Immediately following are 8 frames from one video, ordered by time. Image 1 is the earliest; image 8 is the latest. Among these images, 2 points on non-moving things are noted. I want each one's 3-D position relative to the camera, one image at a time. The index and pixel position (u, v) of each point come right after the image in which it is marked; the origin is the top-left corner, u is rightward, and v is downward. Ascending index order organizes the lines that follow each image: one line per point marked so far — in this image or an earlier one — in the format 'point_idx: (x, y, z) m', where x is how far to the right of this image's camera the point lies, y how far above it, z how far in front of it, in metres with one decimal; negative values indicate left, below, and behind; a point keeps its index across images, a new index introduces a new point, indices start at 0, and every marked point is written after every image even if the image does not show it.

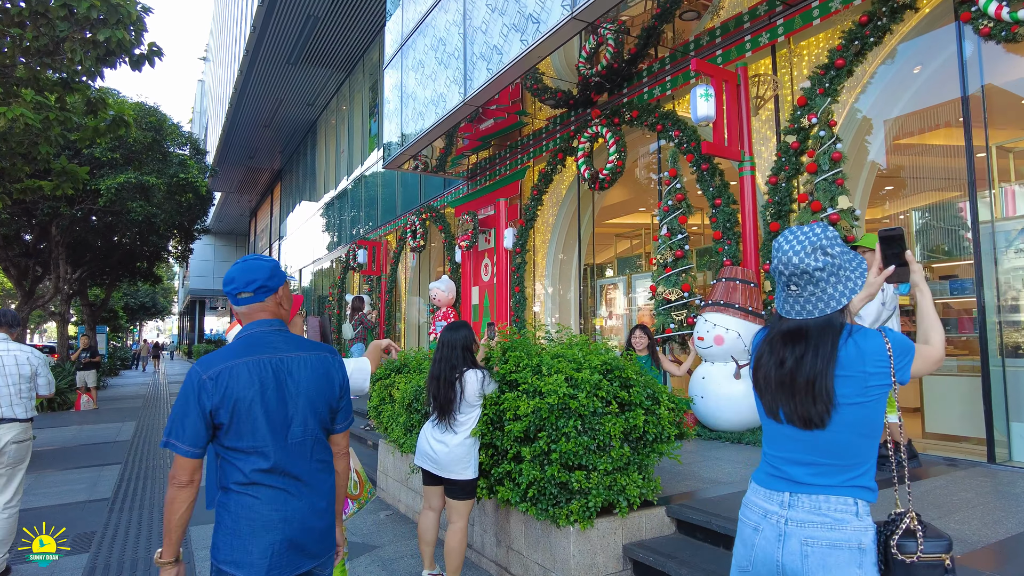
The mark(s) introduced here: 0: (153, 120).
0: (-9.3, +4.3, +16.4) m
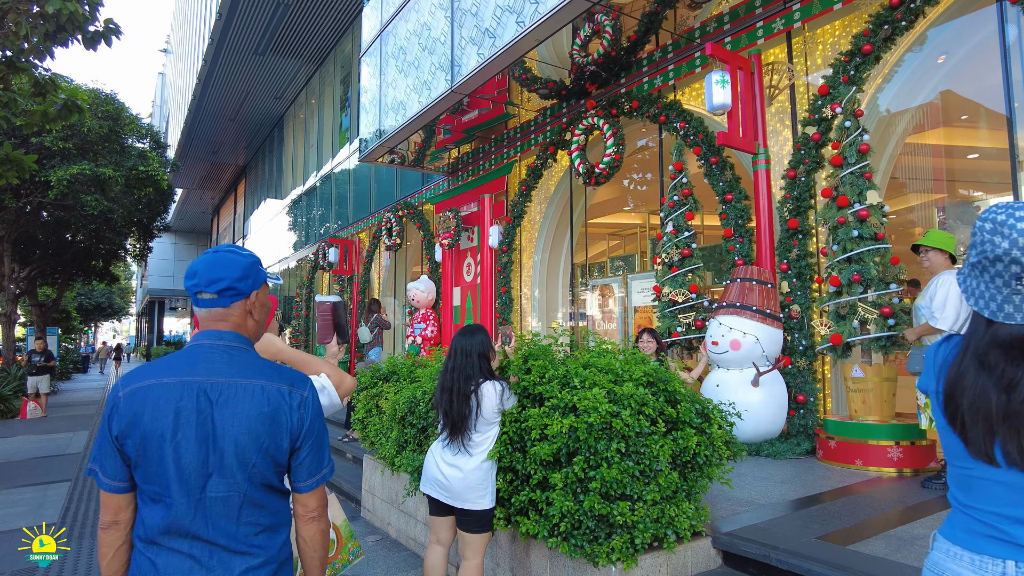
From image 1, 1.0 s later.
0: (-9.8, +4.3, +15.4) m
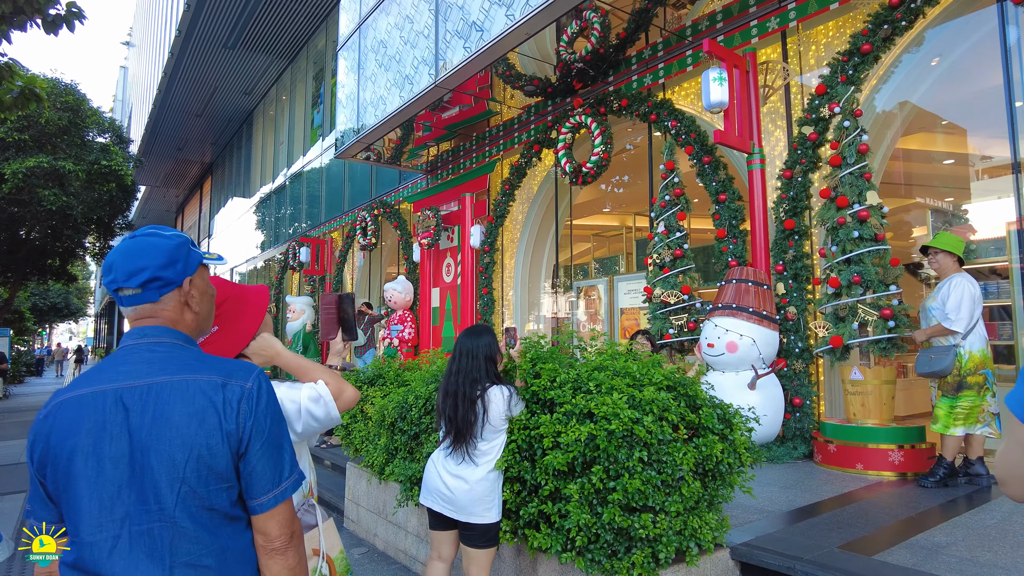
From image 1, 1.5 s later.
0: (-10.3, +4.3, +14.8) m
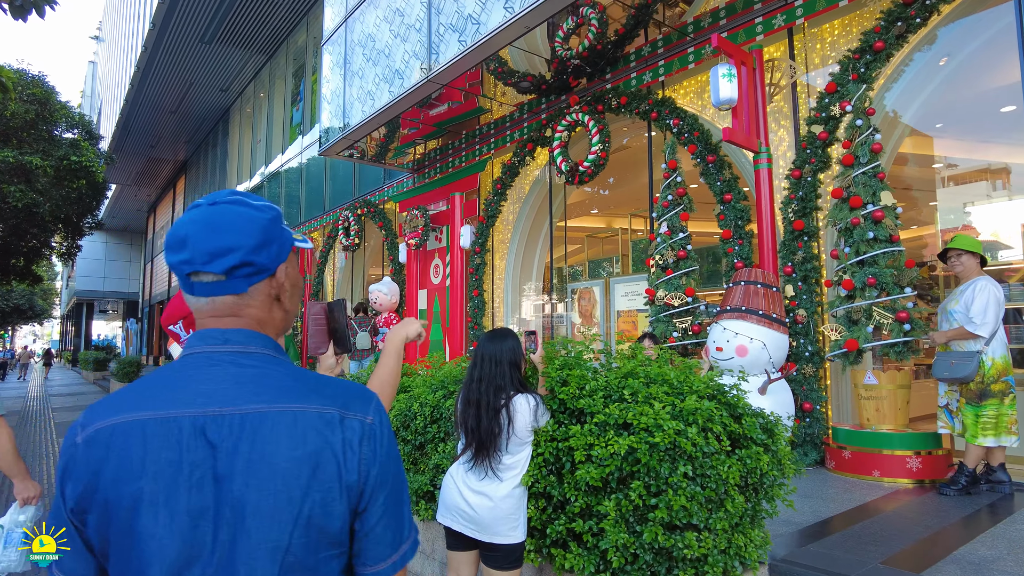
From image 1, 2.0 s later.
0: (-10.6, +4.3, +14.2) m
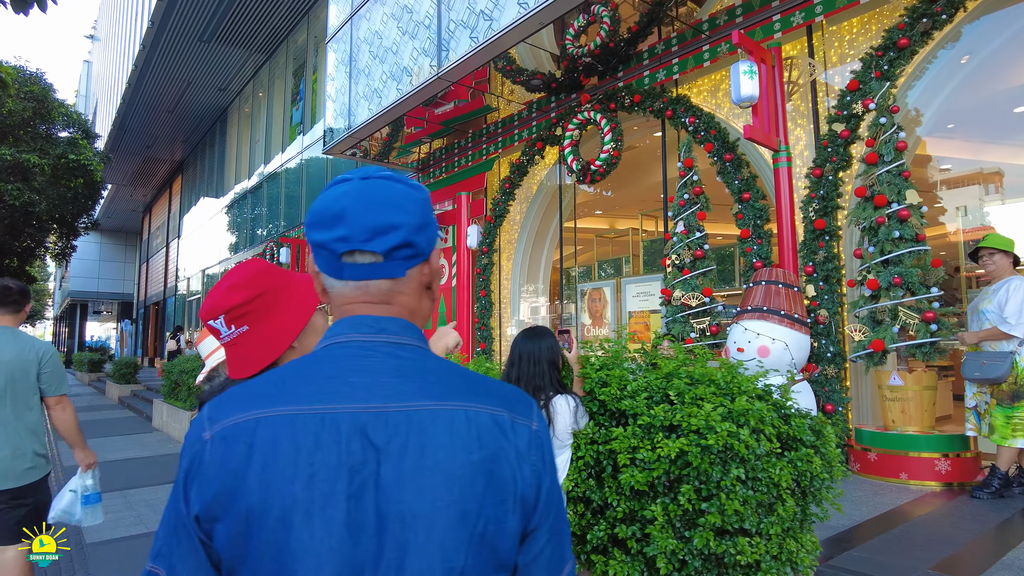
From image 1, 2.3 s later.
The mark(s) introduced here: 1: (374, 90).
0: (-10.5, +4.3, +14.0) m
1: (-1.9, +2.7, +8.8) m
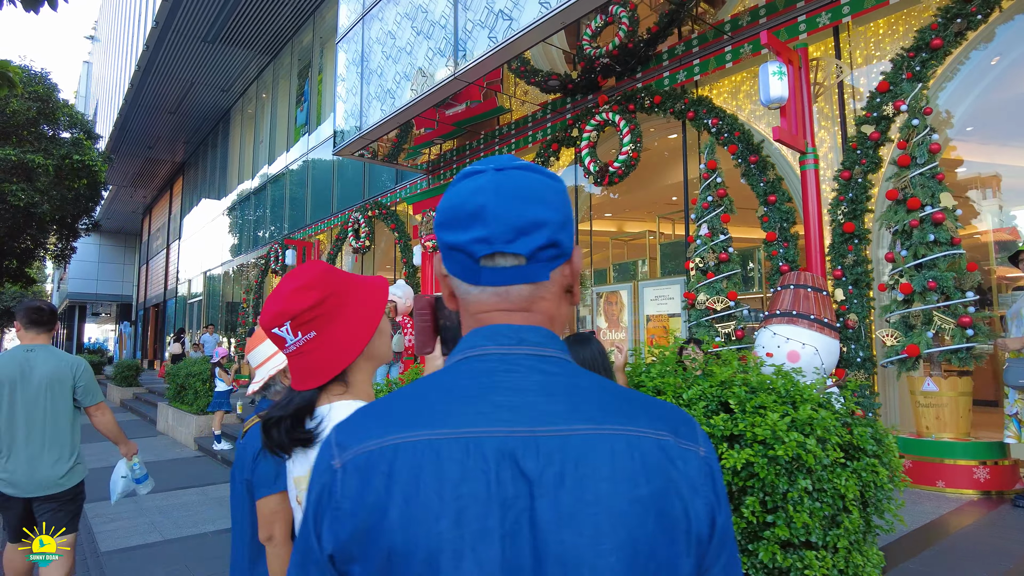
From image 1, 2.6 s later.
0: (-10.3, +4.3, +13.9) m
1: (-1.7, +2.7, +8.7) m
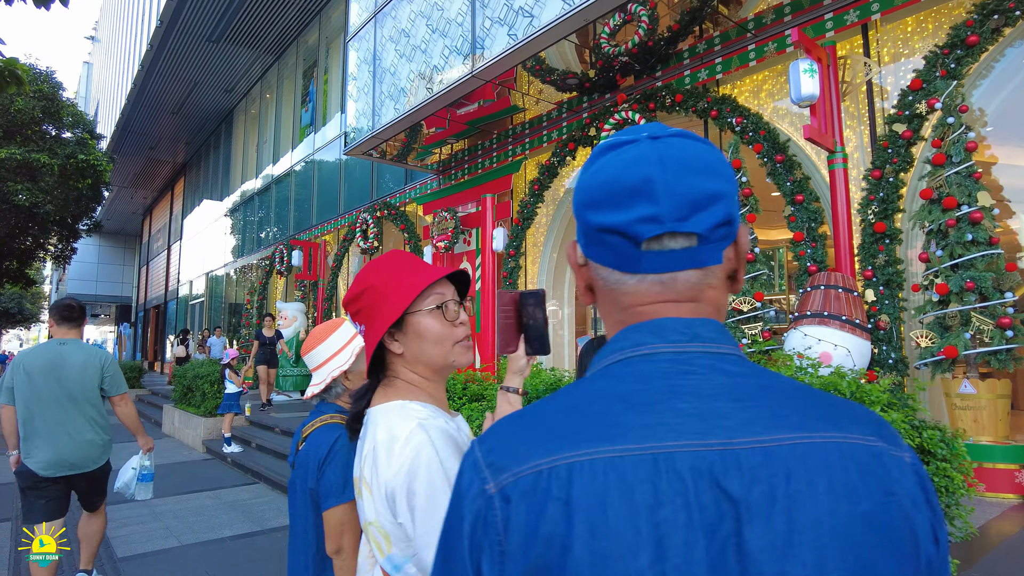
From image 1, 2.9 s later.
0: (-10.1, +4.3, +13.8) m
1: (-1.5, +2.7, +8.6) m
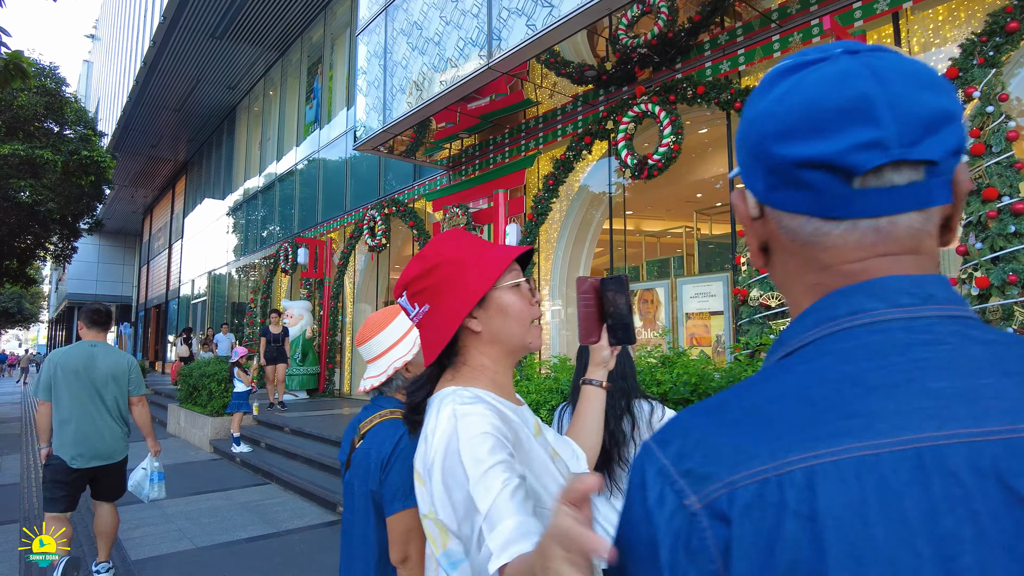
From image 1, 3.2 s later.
0: (-10.0, +4.3, +13.6) m
1: (-1.3, +2.7, +8.5) m
